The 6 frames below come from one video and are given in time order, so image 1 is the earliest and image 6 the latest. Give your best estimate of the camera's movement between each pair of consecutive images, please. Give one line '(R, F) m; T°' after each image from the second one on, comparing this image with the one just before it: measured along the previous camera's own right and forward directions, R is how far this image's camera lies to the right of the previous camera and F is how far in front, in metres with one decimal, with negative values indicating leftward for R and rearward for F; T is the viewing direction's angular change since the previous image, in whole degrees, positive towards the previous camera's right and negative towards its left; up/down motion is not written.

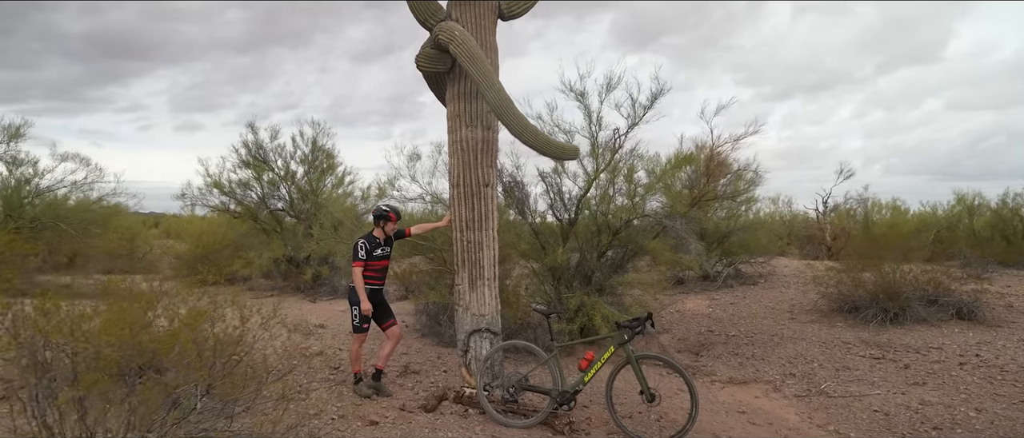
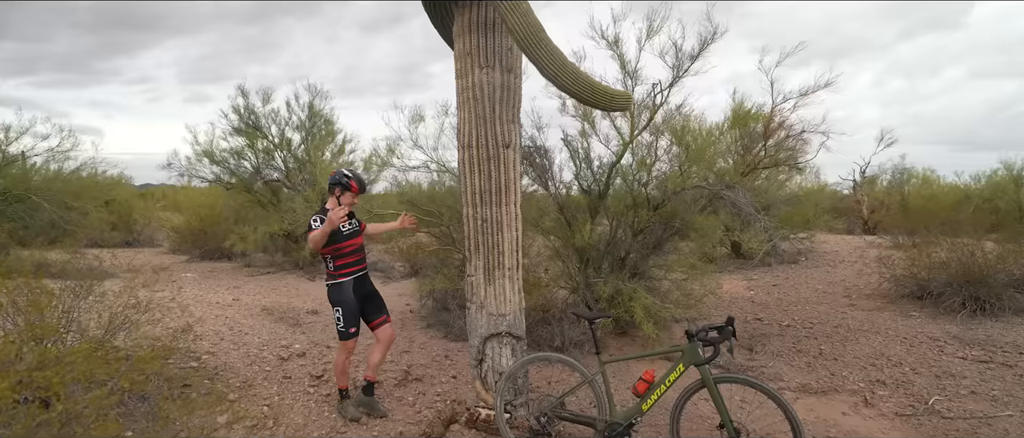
(-0.1, +1.0) m; -1°
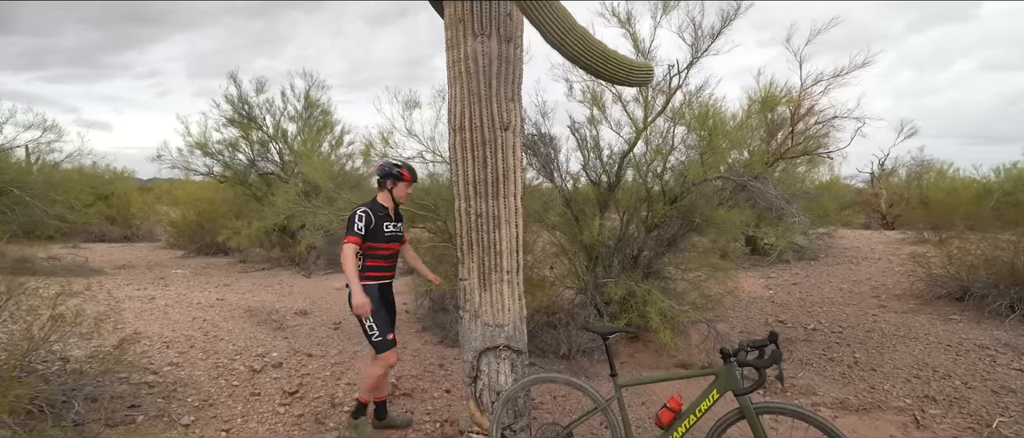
(0.0, +0.5) m; -1°
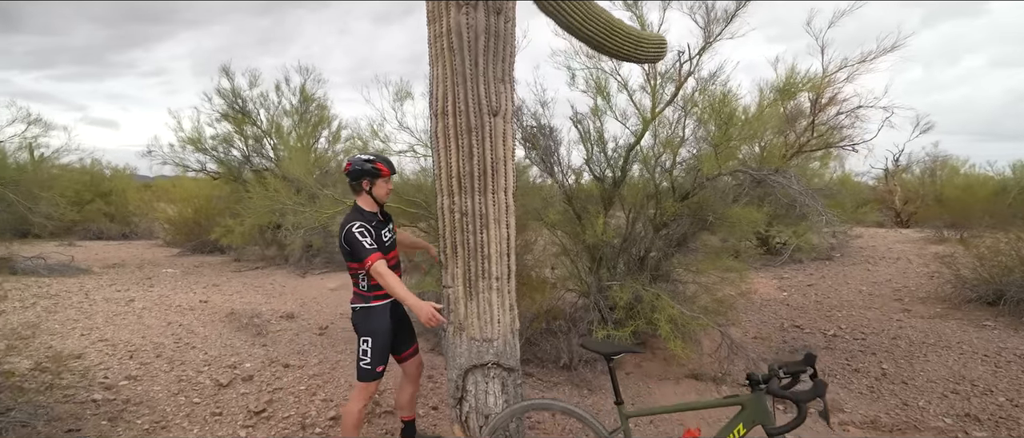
(+0.1, +0.4) m; -1°
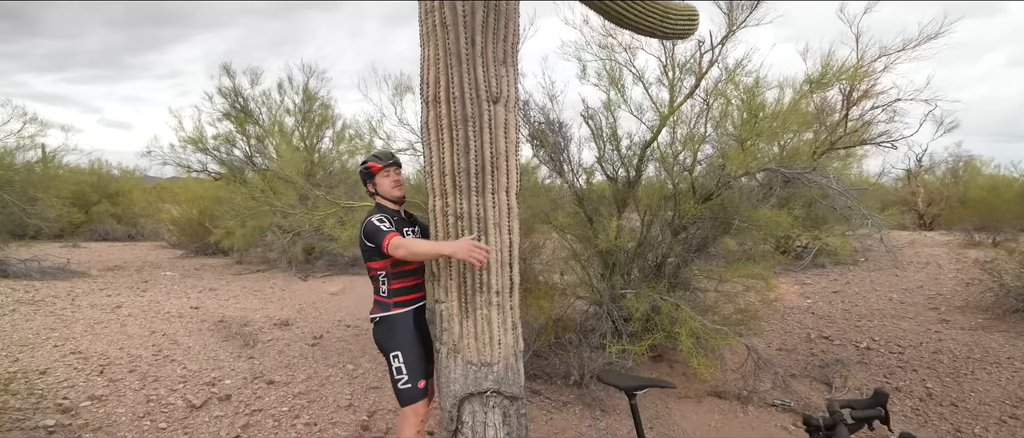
(0.0, +0.4) m; -1°
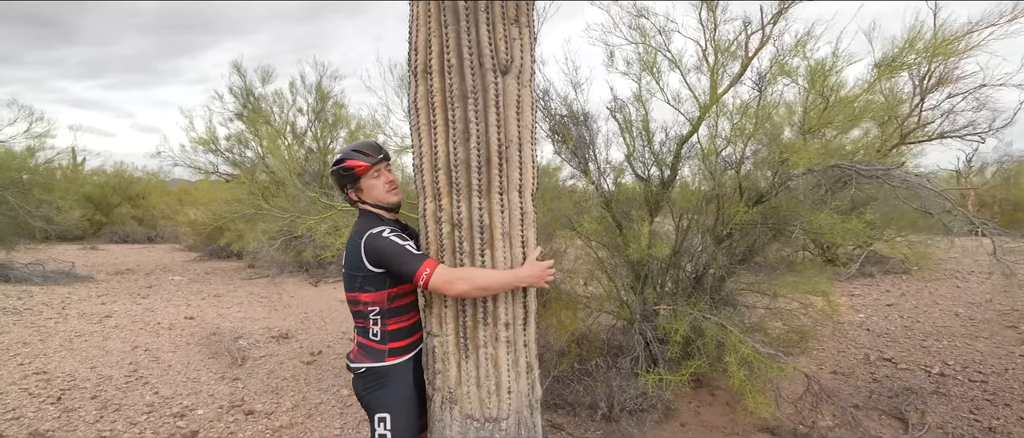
(0.0, +0.5) m; -2°
